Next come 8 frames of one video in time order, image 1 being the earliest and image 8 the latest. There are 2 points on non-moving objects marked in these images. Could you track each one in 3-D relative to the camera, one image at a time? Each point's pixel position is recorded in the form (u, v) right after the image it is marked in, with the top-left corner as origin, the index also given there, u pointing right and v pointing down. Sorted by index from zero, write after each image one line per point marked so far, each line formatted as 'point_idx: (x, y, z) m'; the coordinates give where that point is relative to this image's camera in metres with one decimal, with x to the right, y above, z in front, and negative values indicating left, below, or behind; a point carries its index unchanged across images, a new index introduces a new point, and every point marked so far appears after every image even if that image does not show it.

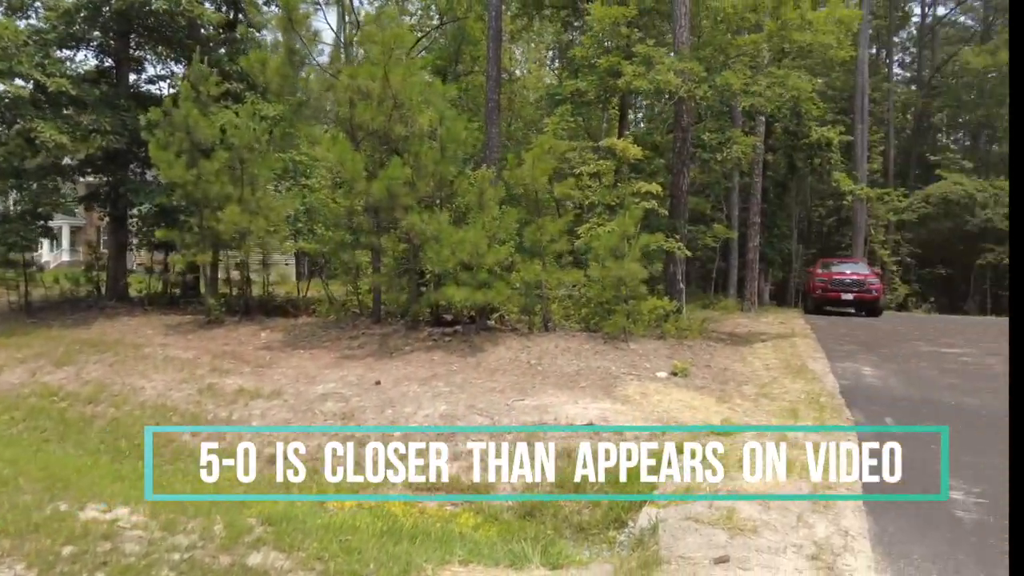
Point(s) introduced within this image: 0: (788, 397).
0: (+3.0, -1.2, +7.2) m
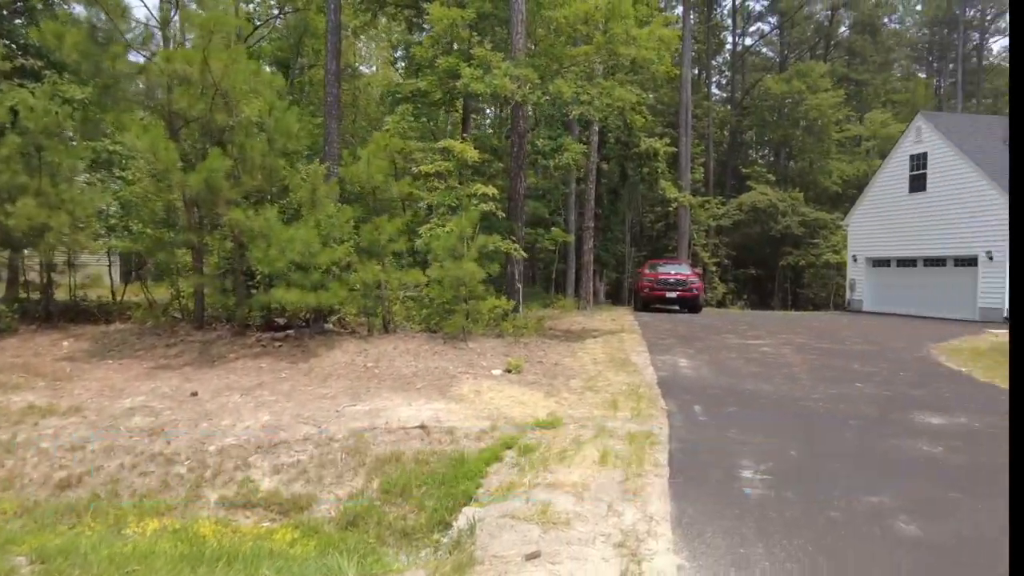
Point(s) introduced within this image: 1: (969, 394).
0: (+1.1, -1.2, +7.6) m
1: (+5.0, -1.2, +7.2) m
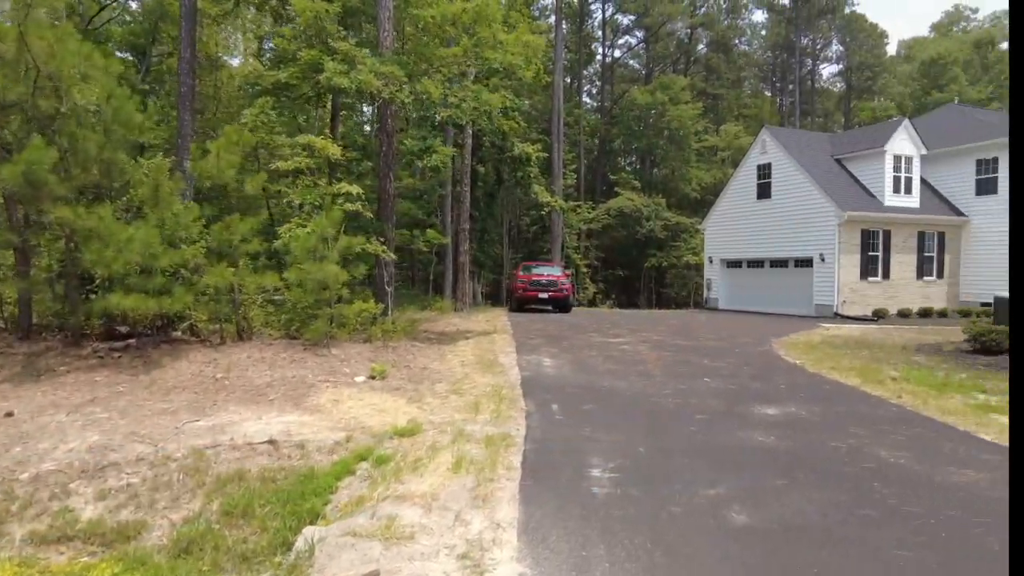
0: (-0.4, -1.2, +7.5) m
1: (+3.4, -1.2, +7.9) m
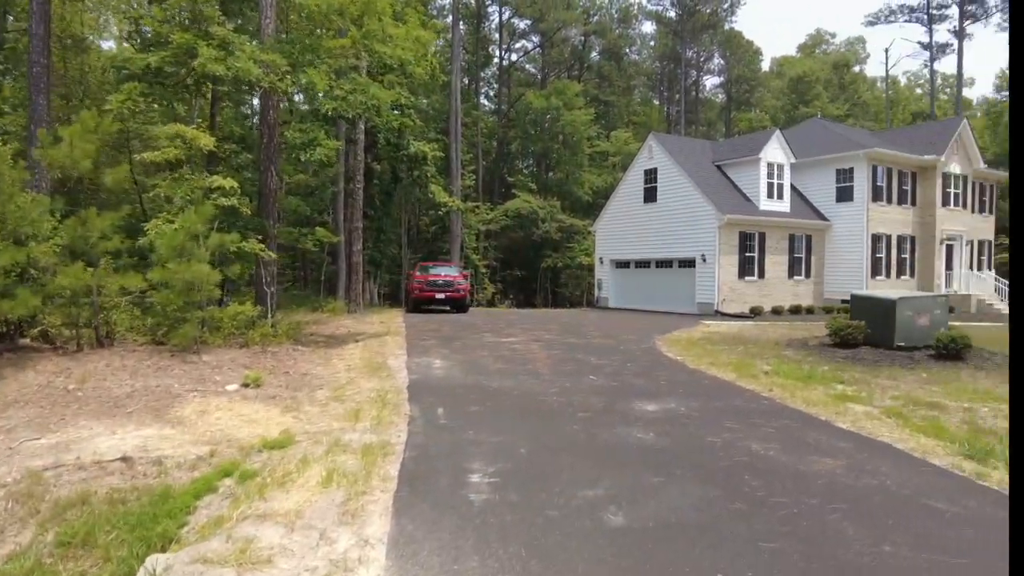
0: (-1.7, -1.2, +7.2) m
1: (+2.1, -1.1, +8.1) m
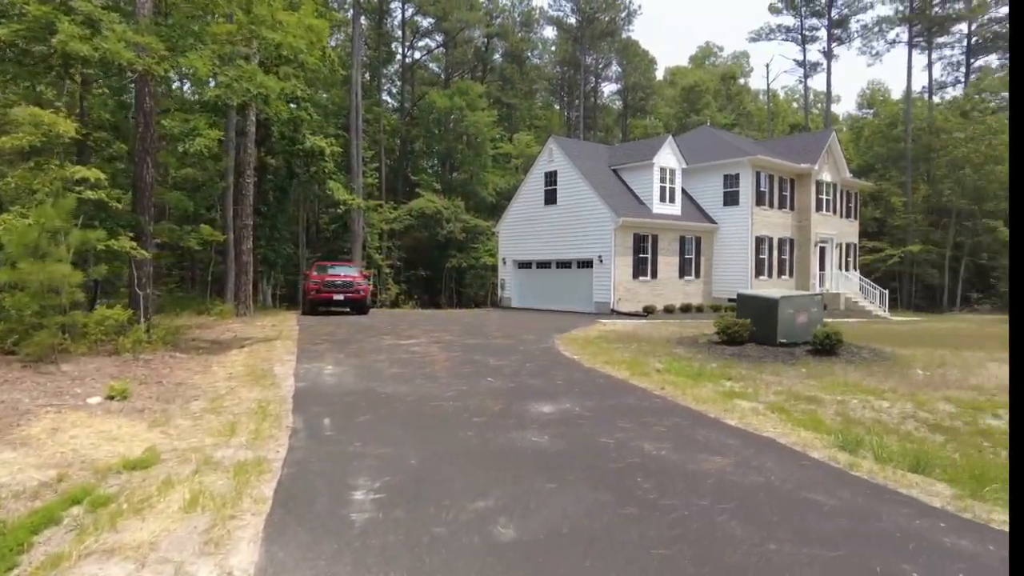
0: (-2.8, -1.2, +6.7) m
1: (+0.8, -1.1, +8.1) m
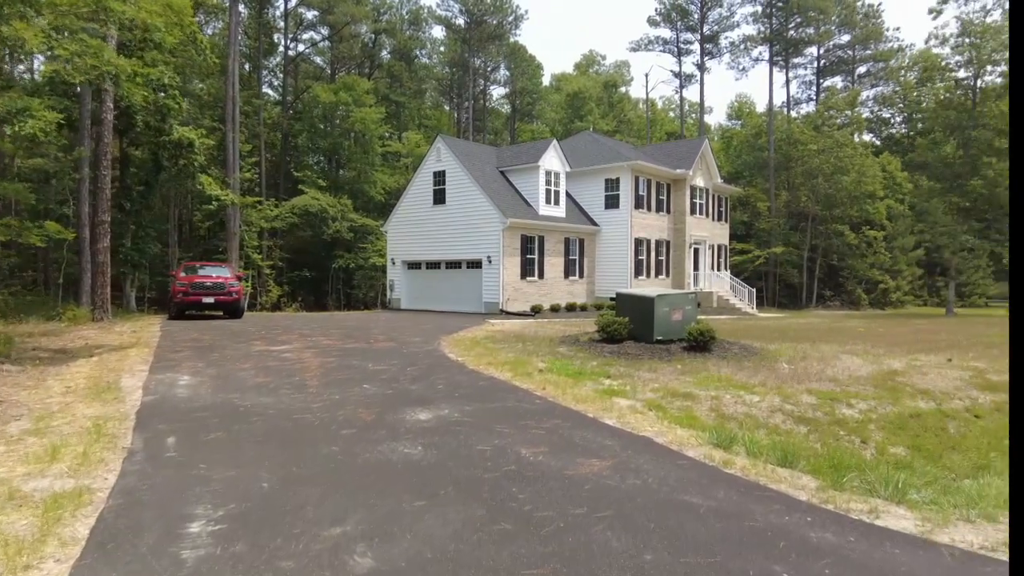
0: (-3.9, -1.2, +5.8) m
1: (-0.7, -1.2, +7.8) m
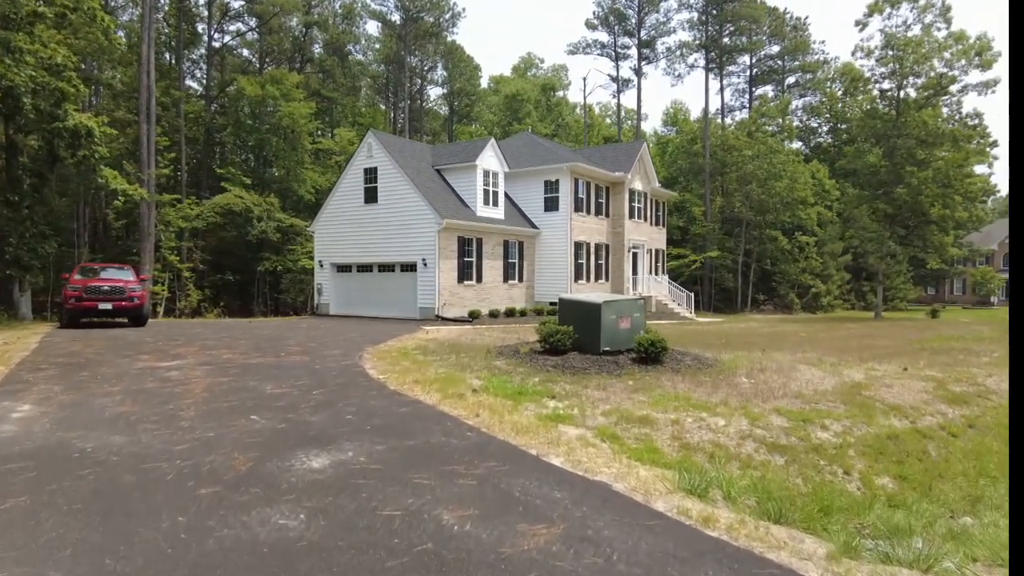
0: (-4.5, -1.3, +4.1) m
1: (-1.4, -1.2, +6.4) m
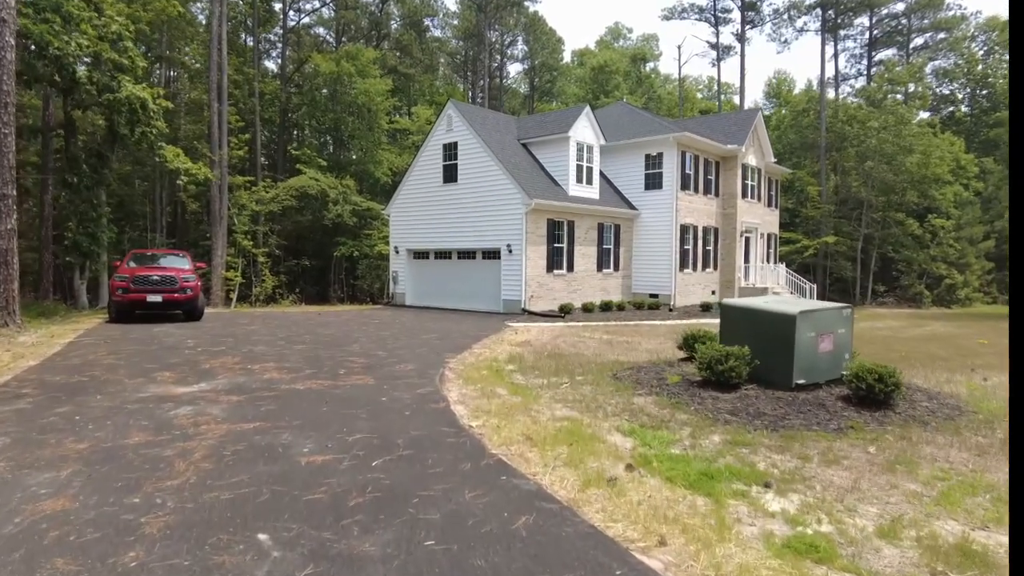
0: (-3.6, -1.4, +1.6) m
1: (-0.2, -1.3, +3.6) m
